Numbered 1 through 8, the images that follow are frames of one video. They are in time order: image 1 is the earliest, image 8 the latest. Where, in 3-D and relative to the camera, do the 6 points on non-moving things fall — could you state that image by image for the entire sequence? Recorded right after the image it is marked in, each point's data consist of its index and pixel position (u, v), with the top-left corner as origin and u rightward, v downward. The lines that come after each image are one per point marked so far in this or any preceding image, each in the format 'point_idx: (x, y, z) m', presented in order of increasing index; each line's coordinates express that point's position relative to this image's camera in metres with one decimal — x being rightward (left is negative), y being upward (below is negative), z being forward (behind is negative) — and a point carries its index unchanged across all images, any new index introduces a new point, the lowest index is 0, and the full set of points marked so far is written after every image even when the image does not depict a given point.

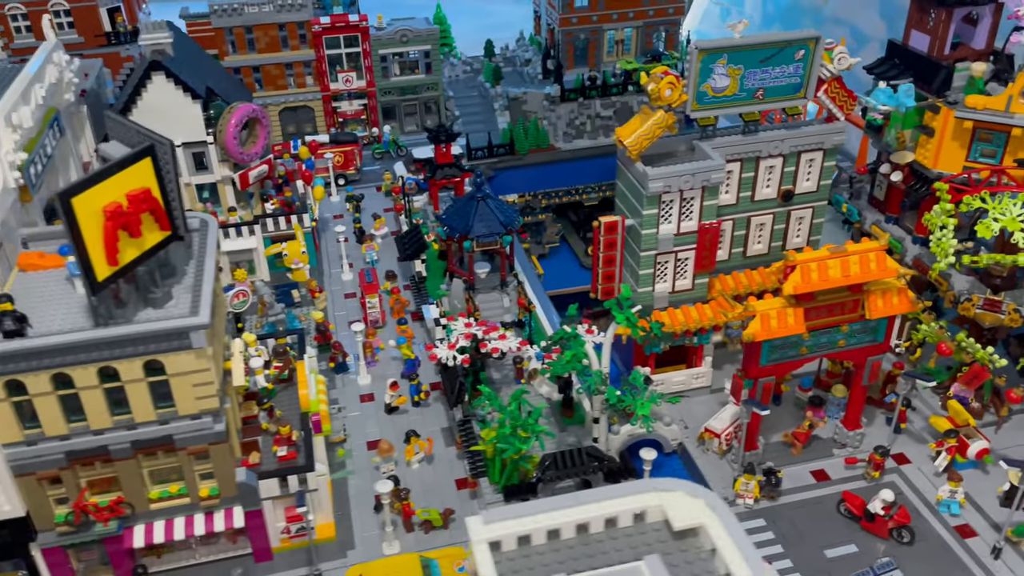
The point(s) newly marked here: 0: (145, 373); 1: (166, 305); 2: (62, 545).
0: (-7.5, -1.7, +16.6) m
1: (-7.2, -0.3, +17.1) m
2: (-9.7, -5.6, +17.7) m
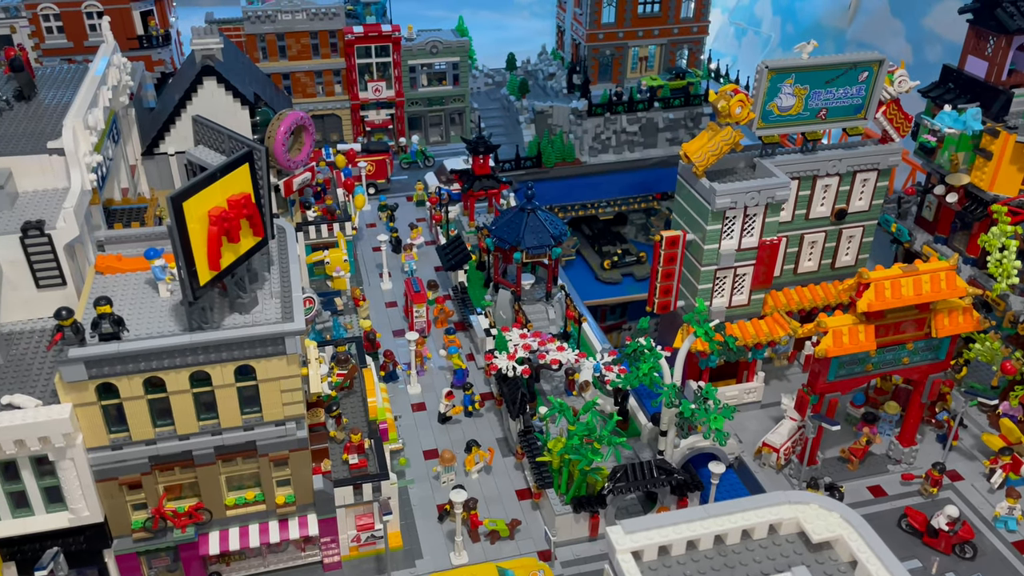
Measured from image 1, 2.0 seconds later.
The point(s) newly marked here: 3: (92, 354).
0: (-5.6, -1.8, +16.6) m
1: (-5.4, -0.4, +17.0) m
2: (-8.0, -5.7, +17.5) m
3: (-7.9, -1.2, +15.3) m
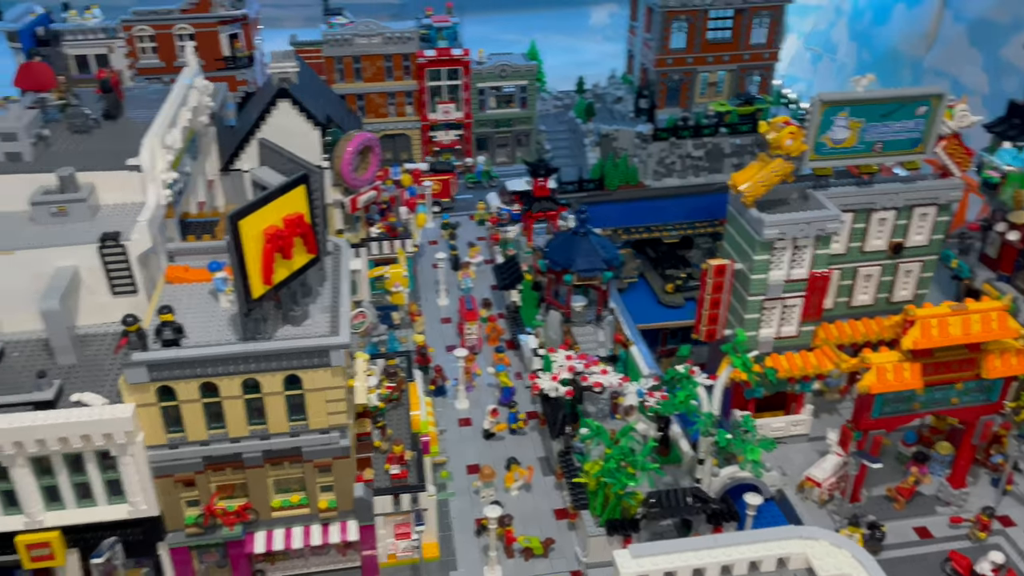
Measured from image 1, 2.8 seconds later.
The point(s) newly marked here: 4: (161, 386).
0: (-4.9, -2.1, +17.5) m
1: (-4.6, -0.8, +18.0) m
2: (-7.3, -5.9, +18.6) m
3: (-7.3, -1.4, +16.5) m
4: (-7.3, -2.0, +17.0) m
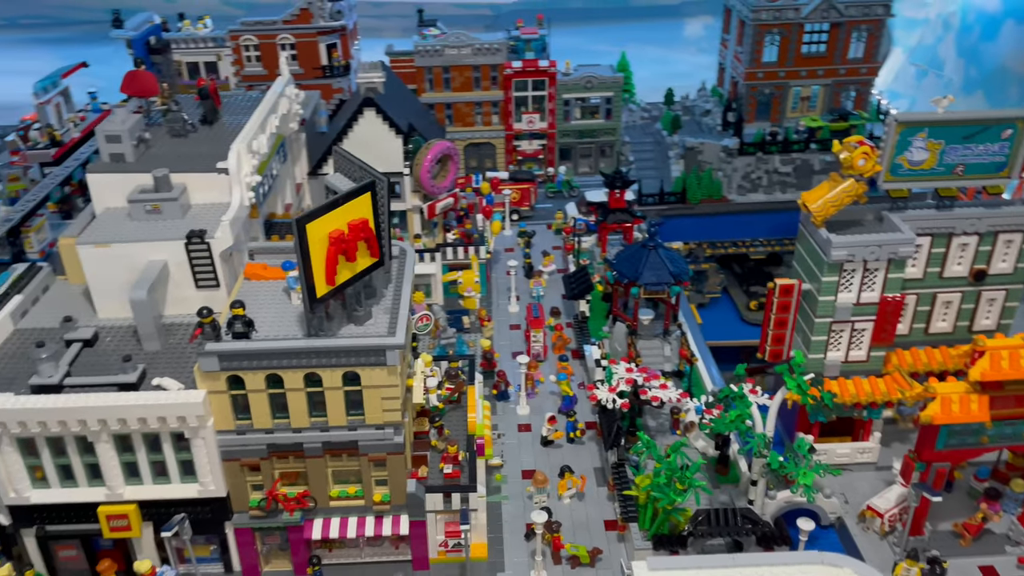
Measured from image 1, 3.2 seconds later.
0: (-3.8, -2.1, +18.5) m
1: (-3.4, -0.8, +18.9) m
2: (-6.3, -5.8, +19.8) m
3: (-6.2, -1.3, +17.7) m
4: (-6.3, -1.9, +18.2) m
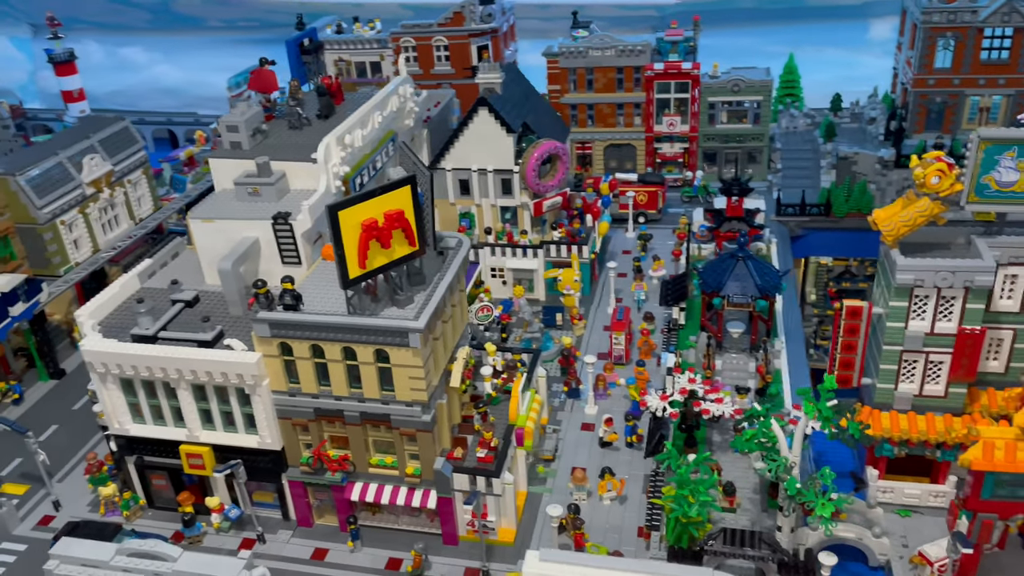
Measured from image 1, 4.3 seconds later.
0: (-3.4, -1.8, +20.1) m
1: (-2.7, -0.5, +20.4) m
2: (-5.7, -5.2, +22.0) m
3: (-5.8, -0.7, +19.9) m
4: (-5.8, -1.4, +20.5) m
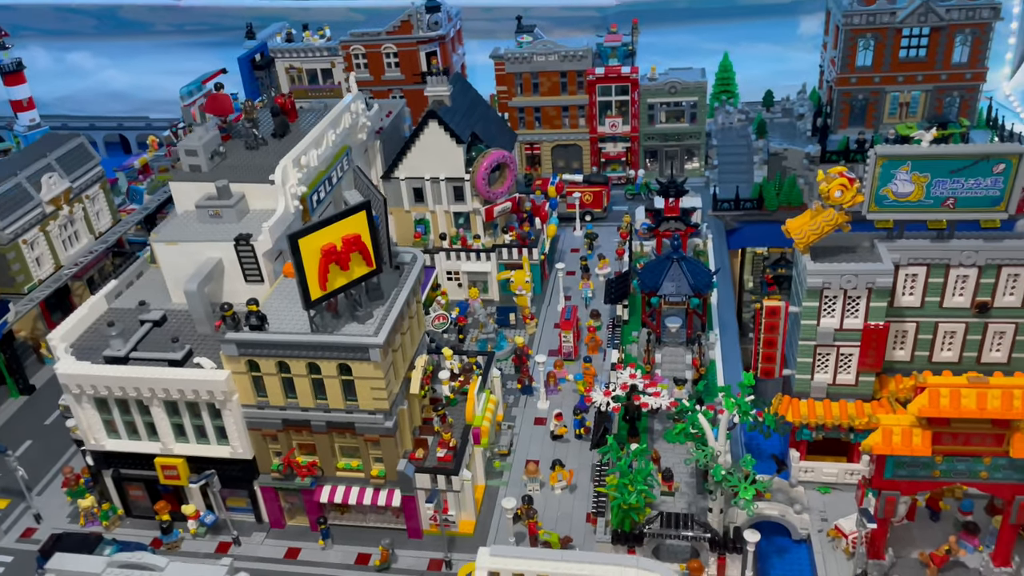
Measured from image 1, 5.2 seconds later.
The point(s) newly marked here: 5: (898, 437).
0: (-4.6, -2.2, +21.7) m
1: (-4.0, -0.9, +22.0) m
2: (-6.9, -5.7, +23.6) m
3: (-7.1, -1.3, +21.4) m
4: (-7.0, -1.9, +21.9) m
5: (+9.1, -3.5, +19.2) m
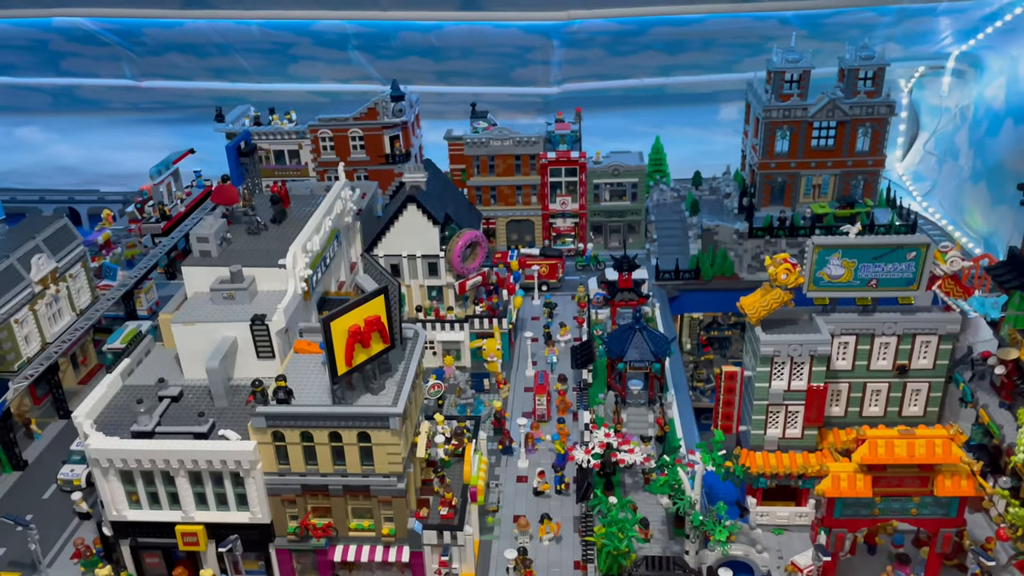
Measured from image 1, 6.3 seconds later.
0: (-4.6, -4.5, +24.1) m
1: (-4.0, -3.2, +24.6) m
2: (-7.0, -8.1, +25.5) m
3: (-7.0, -3.6, +23.6) m
4: (-7.0, -4.2, +24.2) m
5: (+9.3, -5.5, +22.9) m
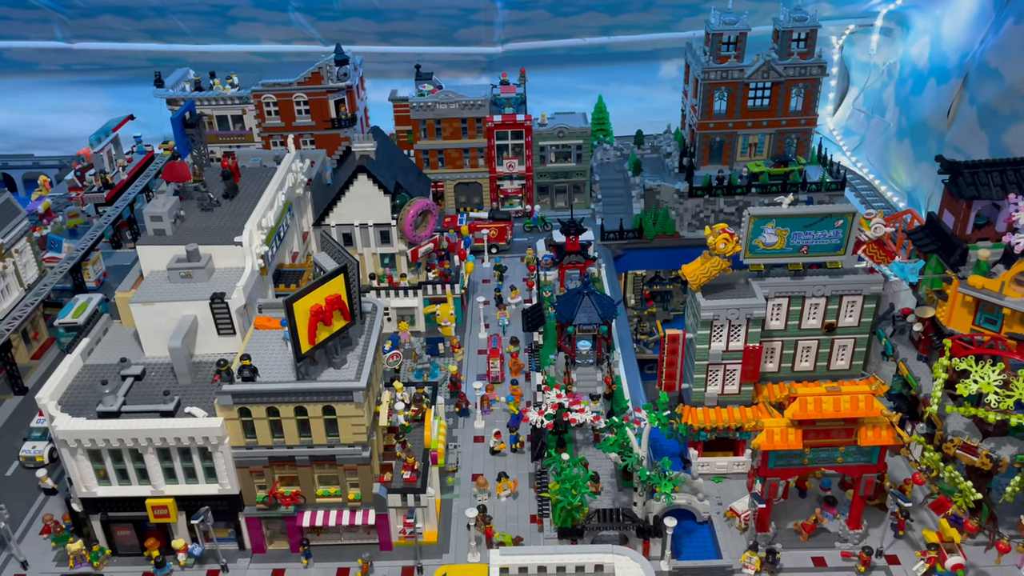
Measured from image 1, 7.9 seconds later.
0: (-5.8, -3.8, +25.1) m
1: (-5.3, -2.5, +25.5) m
2: (-8.3, -7.5, +26.6) m
3: (-8.3, -3.0, +24.4) m
4: (-8.3, -3.6, +25.0) m
5: (+8.1, -4.5, +25.0) m
